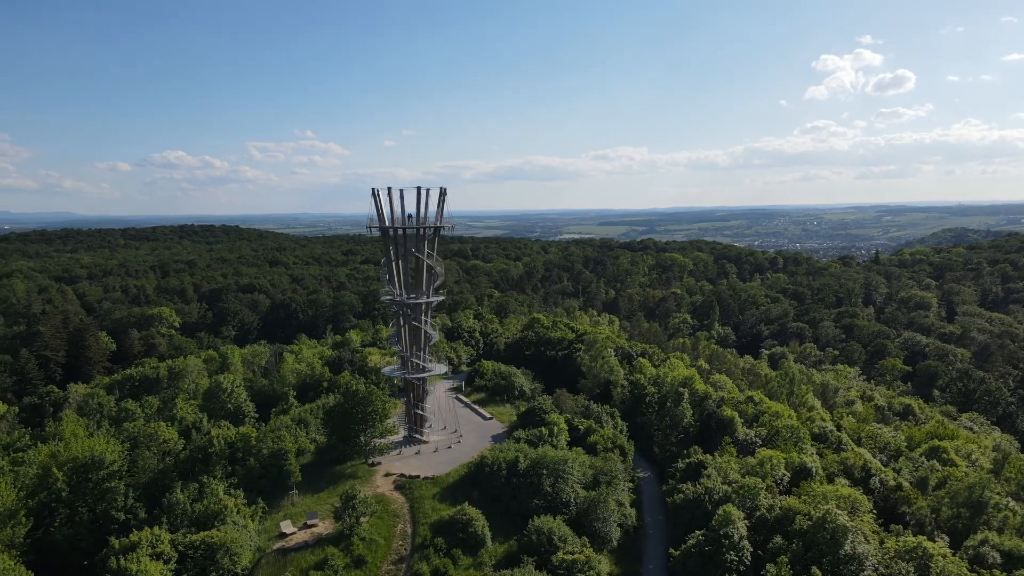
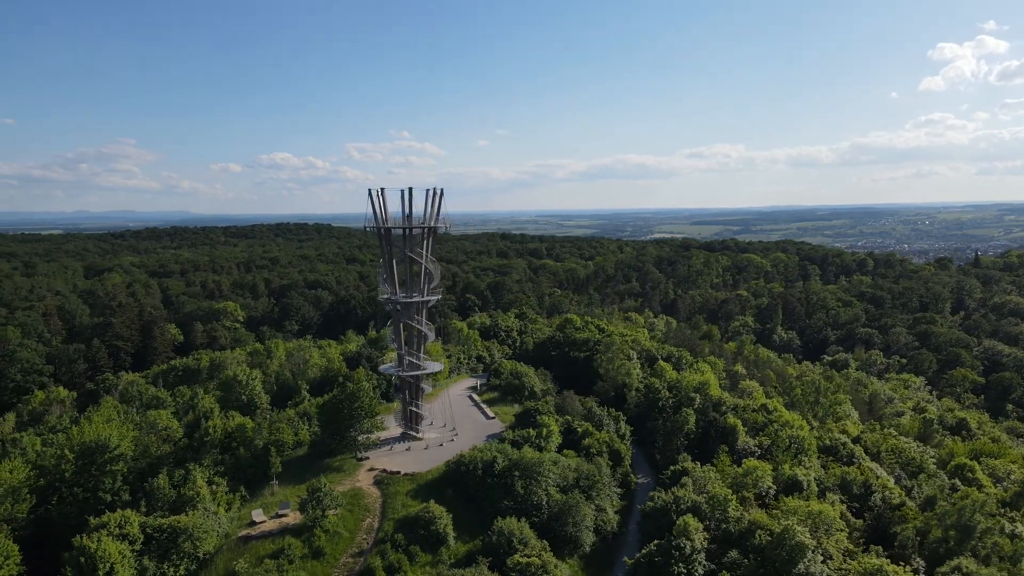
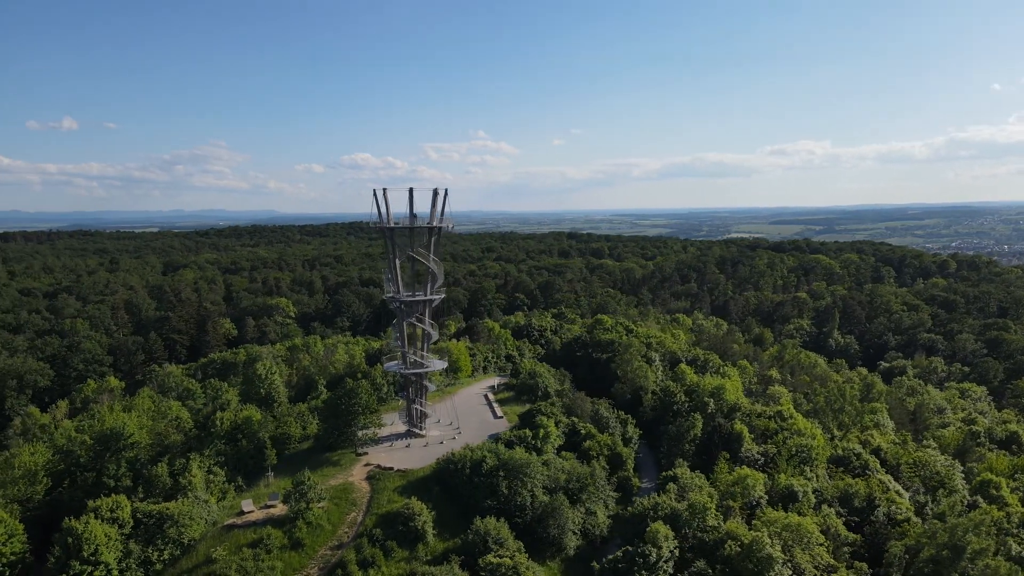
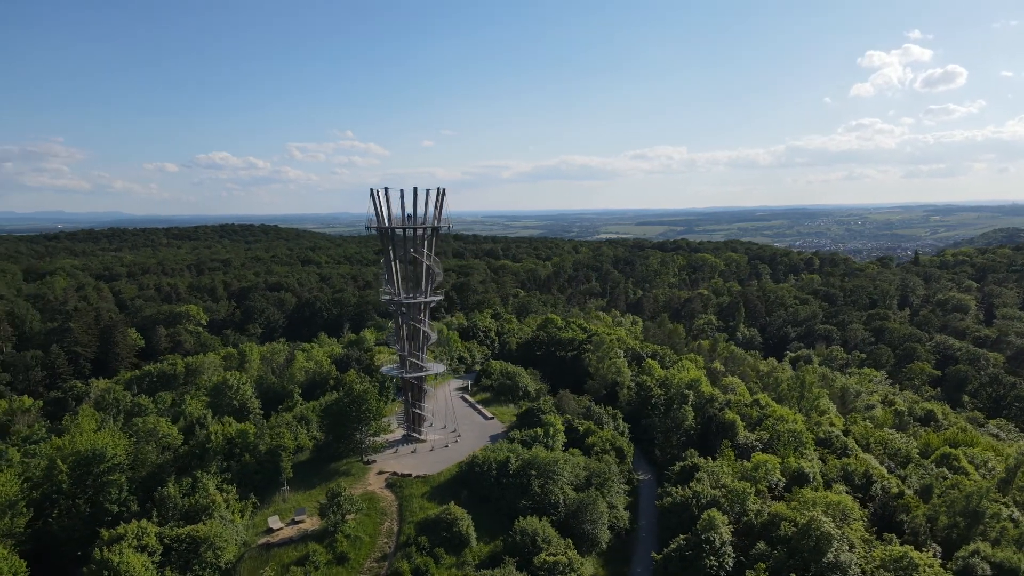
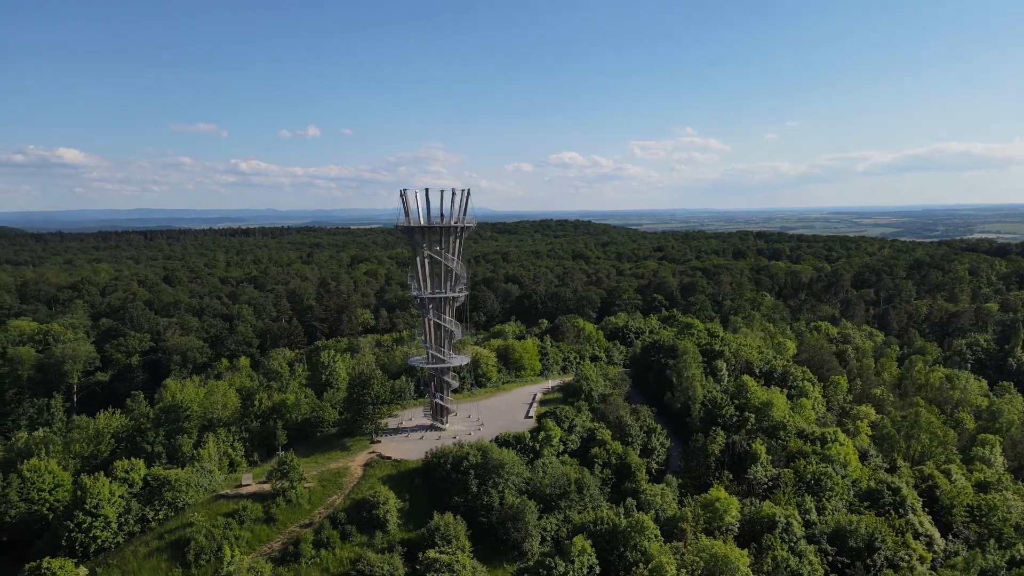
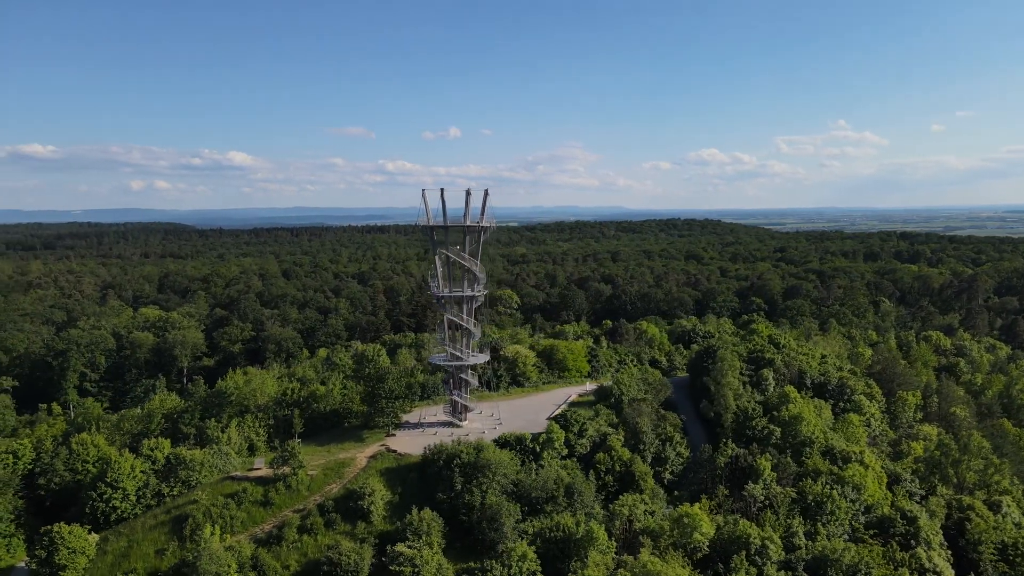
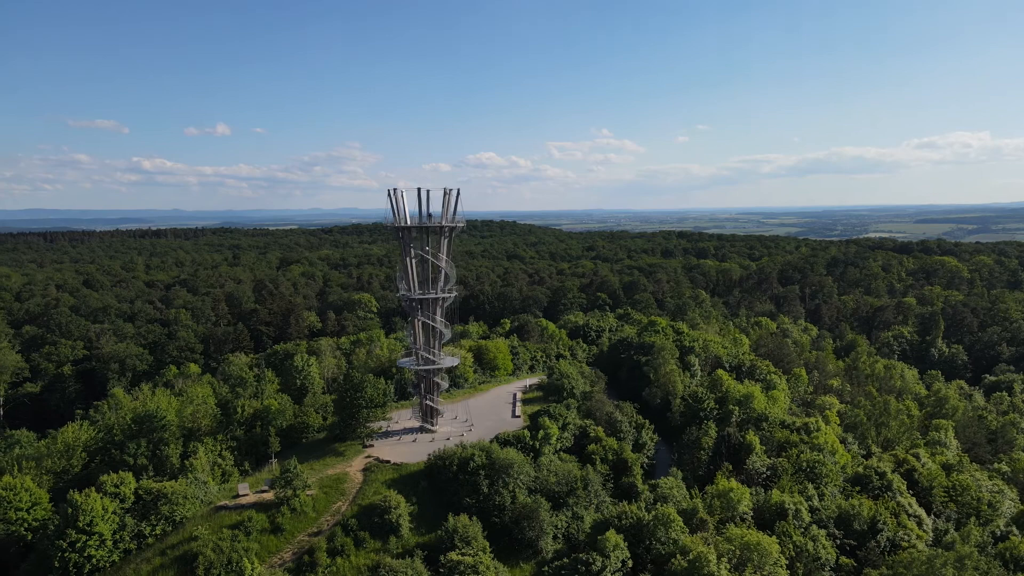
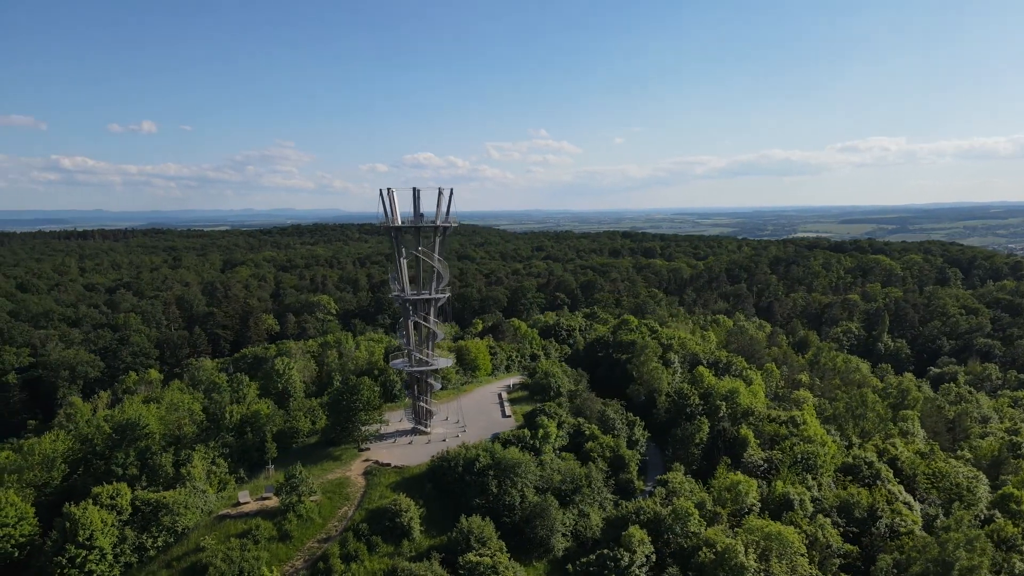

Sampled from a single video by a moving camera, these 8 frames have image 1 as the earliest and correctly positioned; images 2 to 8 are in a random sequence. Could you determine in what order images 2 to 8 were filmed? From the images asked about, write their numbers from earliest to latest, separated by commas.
4, 2, 3, 8, 7, 5, 6
